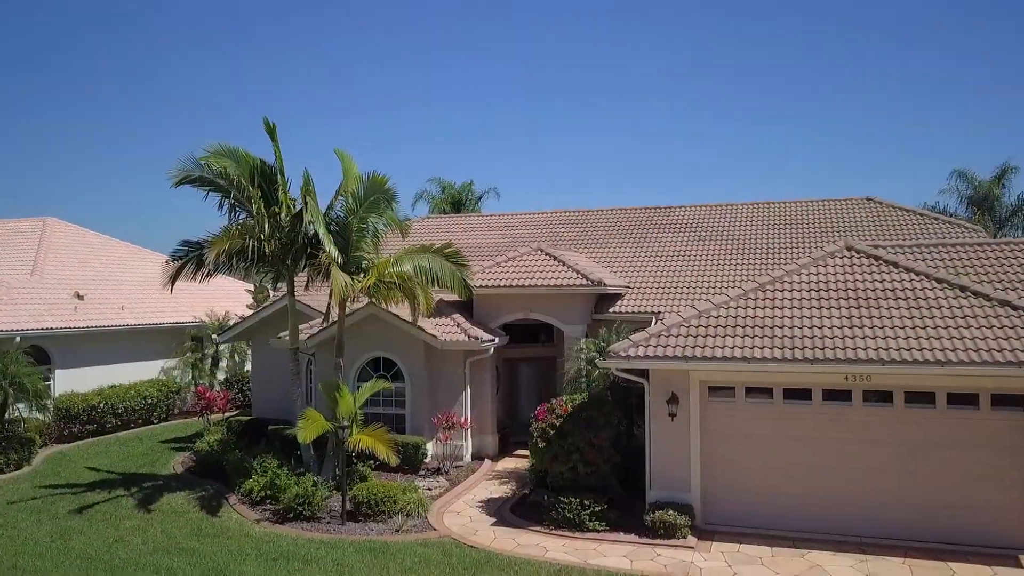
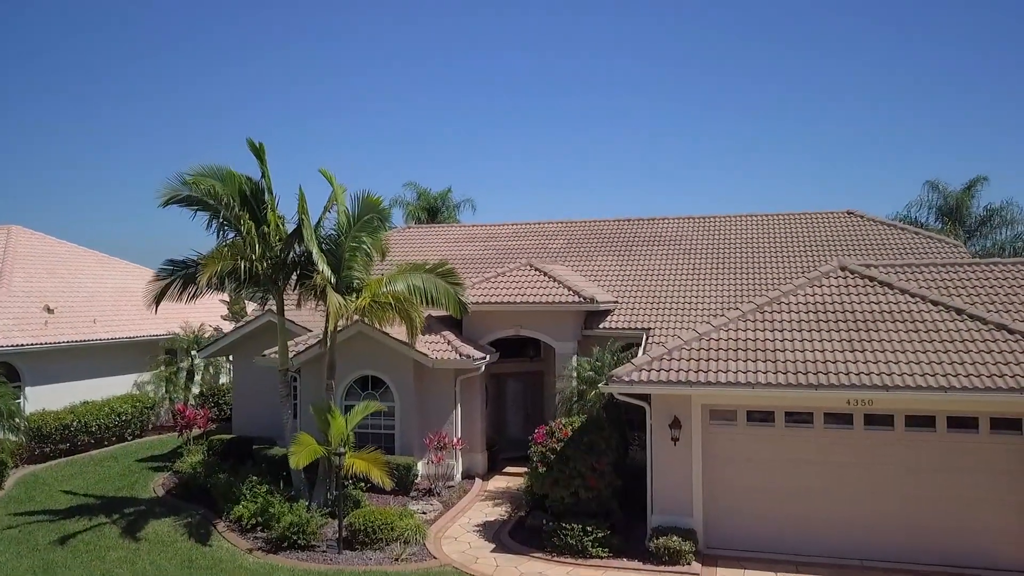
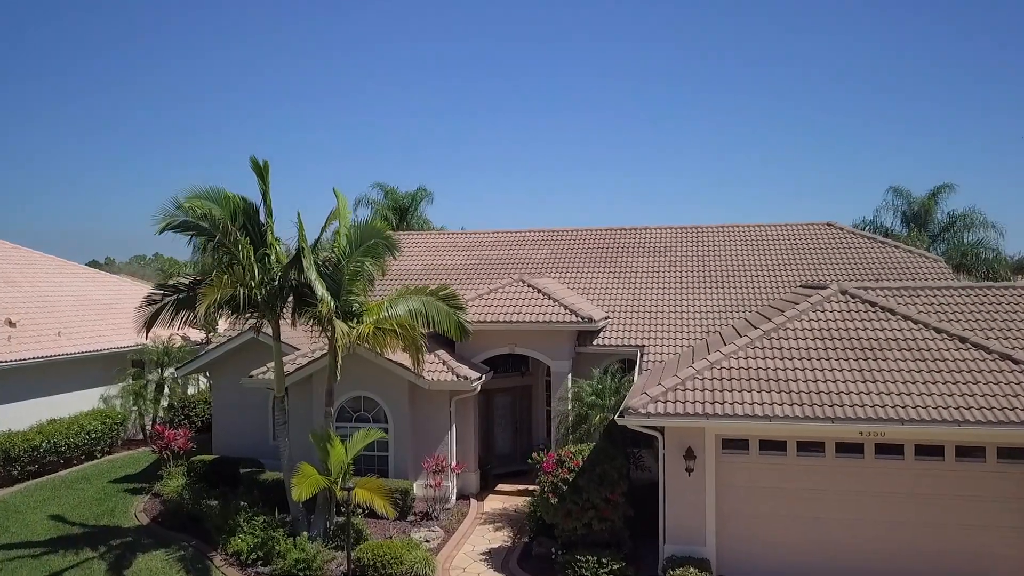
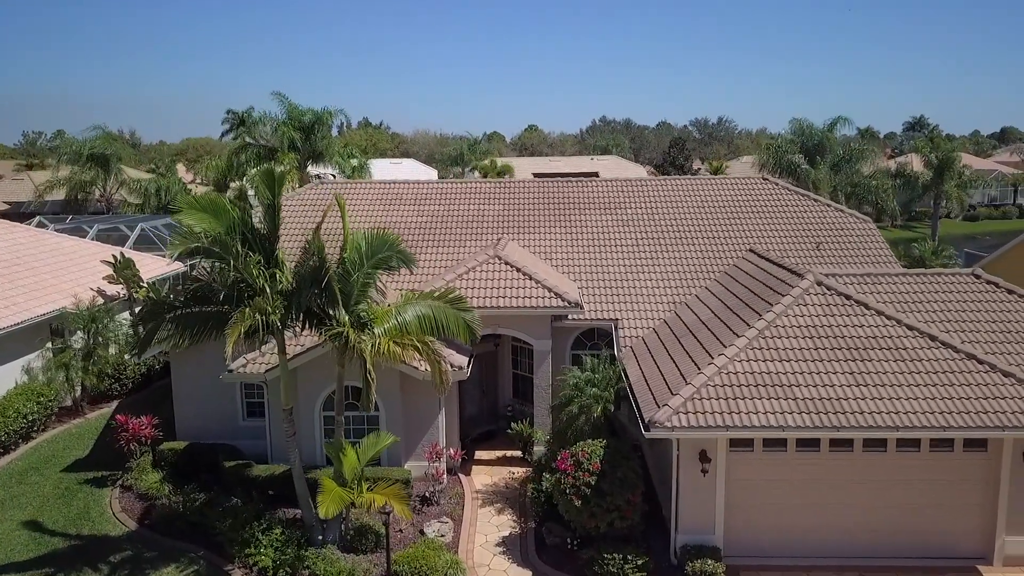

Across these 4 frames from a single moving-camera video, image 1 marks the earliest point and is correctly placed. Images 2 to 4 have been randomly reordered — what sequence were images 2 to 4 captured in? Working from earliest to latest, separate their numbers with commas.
2, 3, 4
